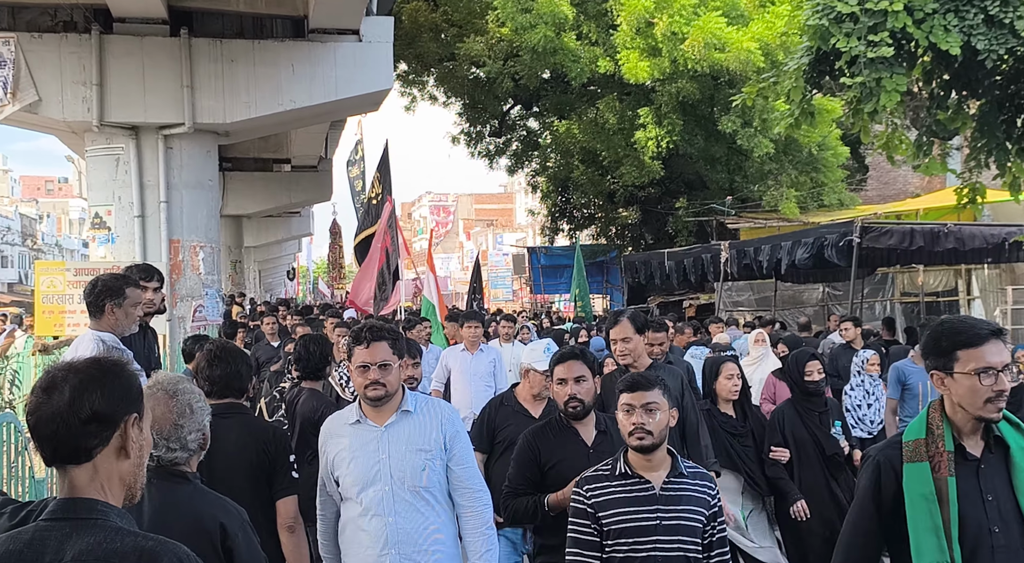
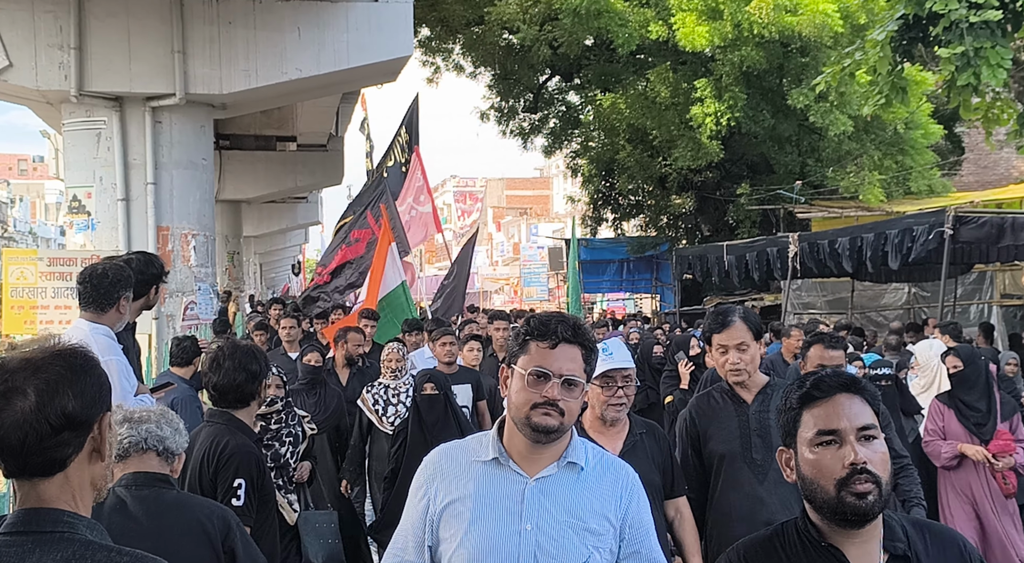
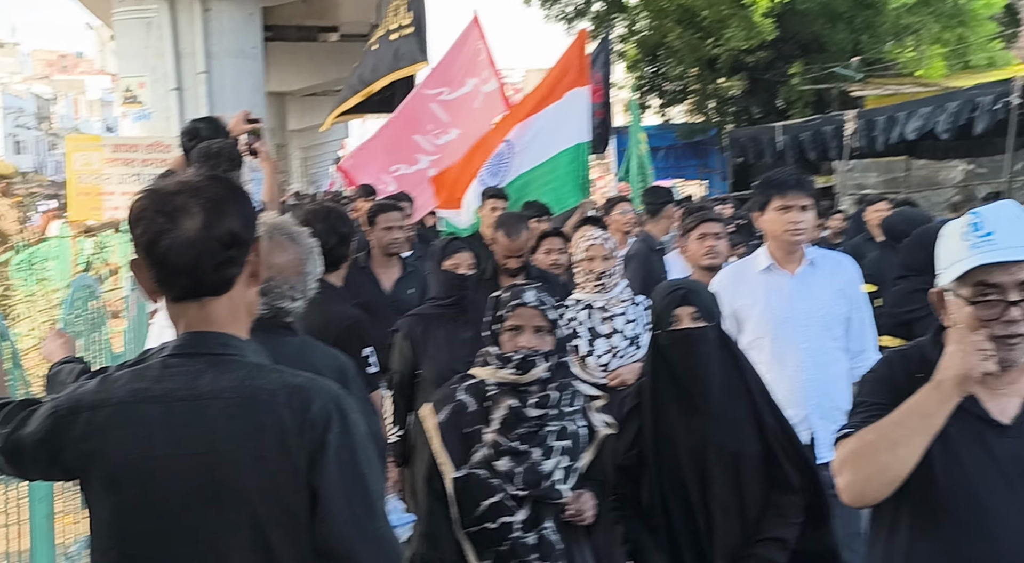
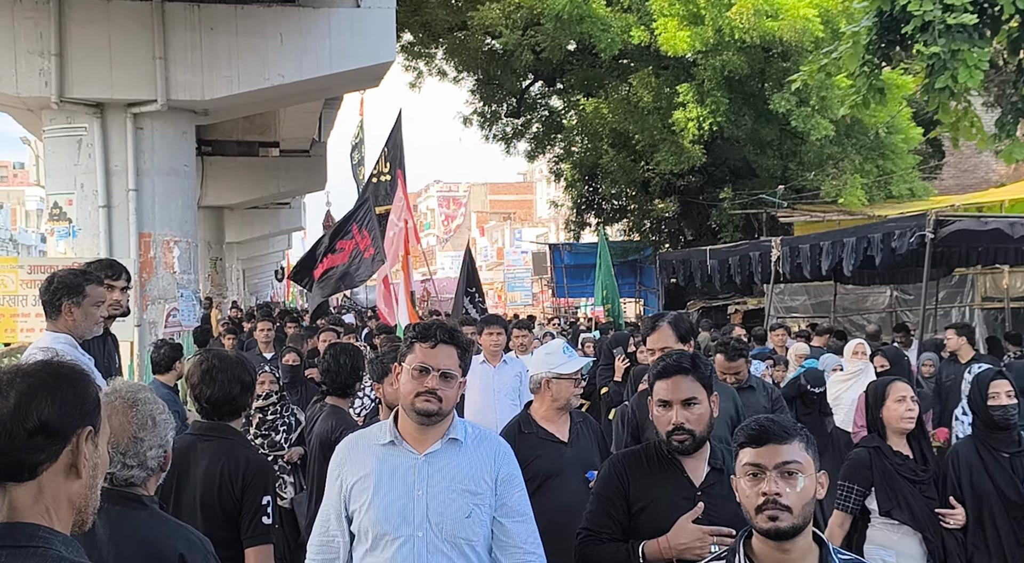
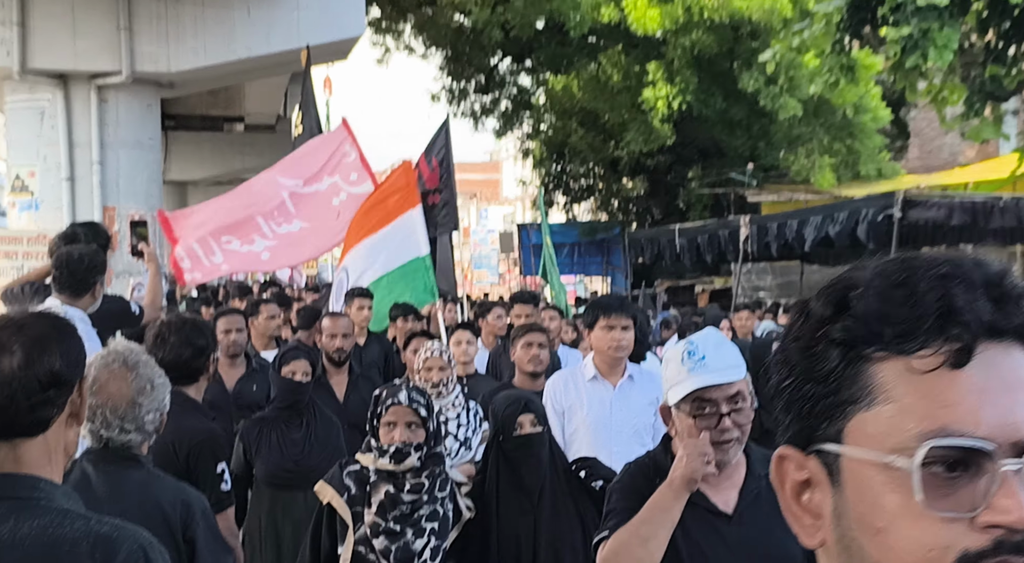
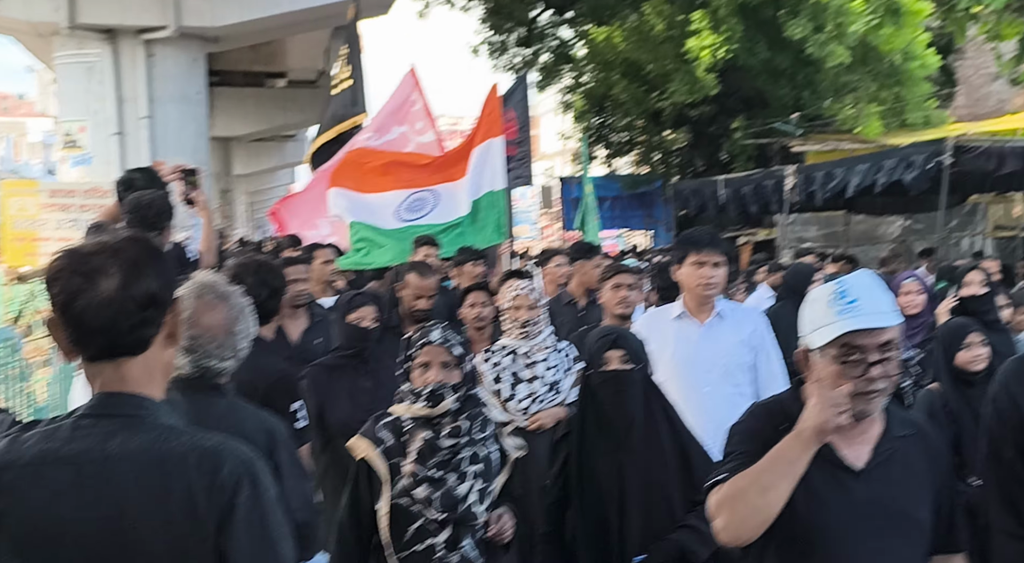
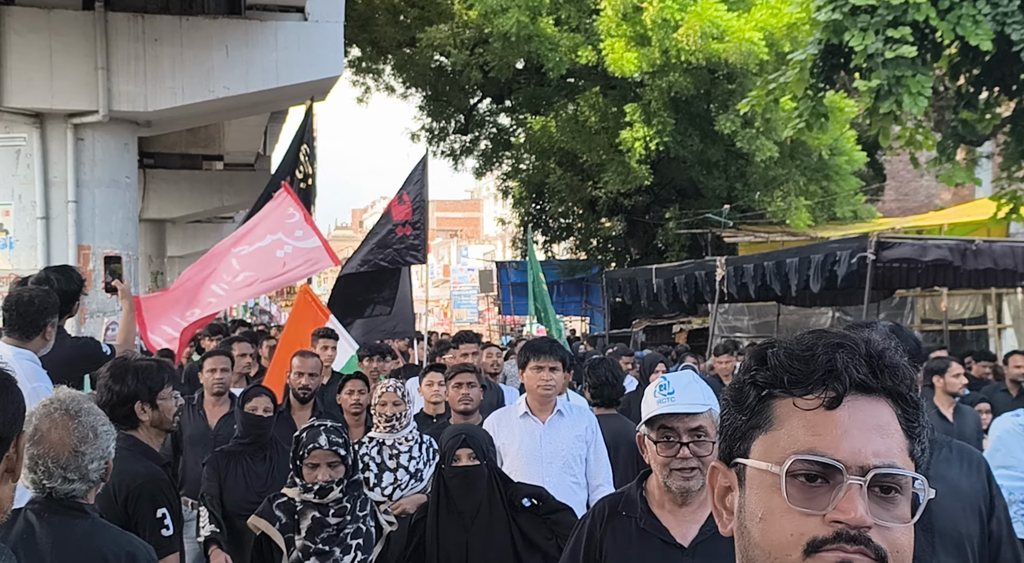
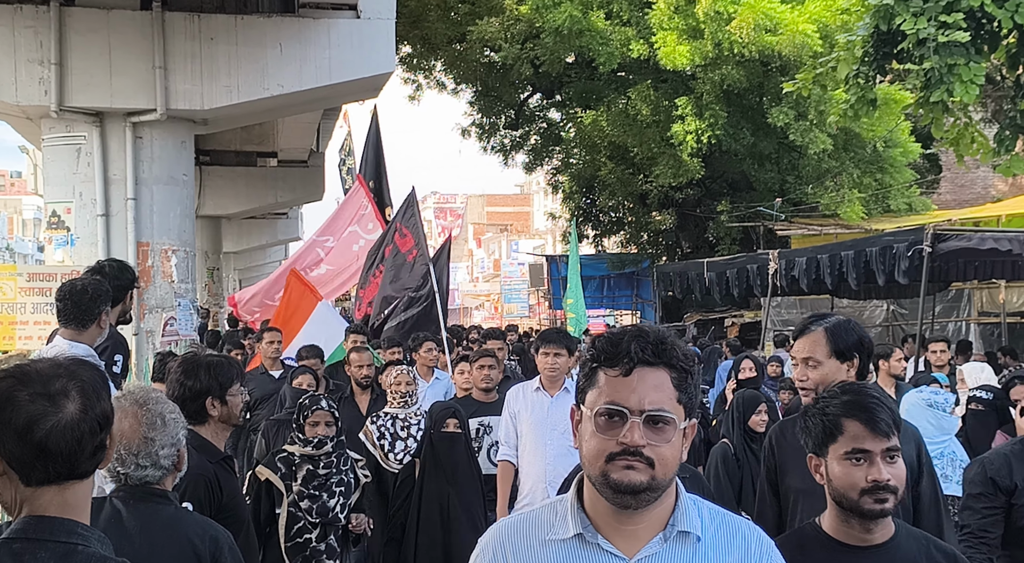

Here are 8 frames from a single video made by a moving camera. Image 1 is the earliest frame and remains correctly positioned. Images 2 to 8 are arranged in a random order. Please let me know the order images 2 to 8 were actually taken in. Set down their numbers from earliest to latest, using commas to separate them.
4, 2, 8, 7, 5, 6, 3
